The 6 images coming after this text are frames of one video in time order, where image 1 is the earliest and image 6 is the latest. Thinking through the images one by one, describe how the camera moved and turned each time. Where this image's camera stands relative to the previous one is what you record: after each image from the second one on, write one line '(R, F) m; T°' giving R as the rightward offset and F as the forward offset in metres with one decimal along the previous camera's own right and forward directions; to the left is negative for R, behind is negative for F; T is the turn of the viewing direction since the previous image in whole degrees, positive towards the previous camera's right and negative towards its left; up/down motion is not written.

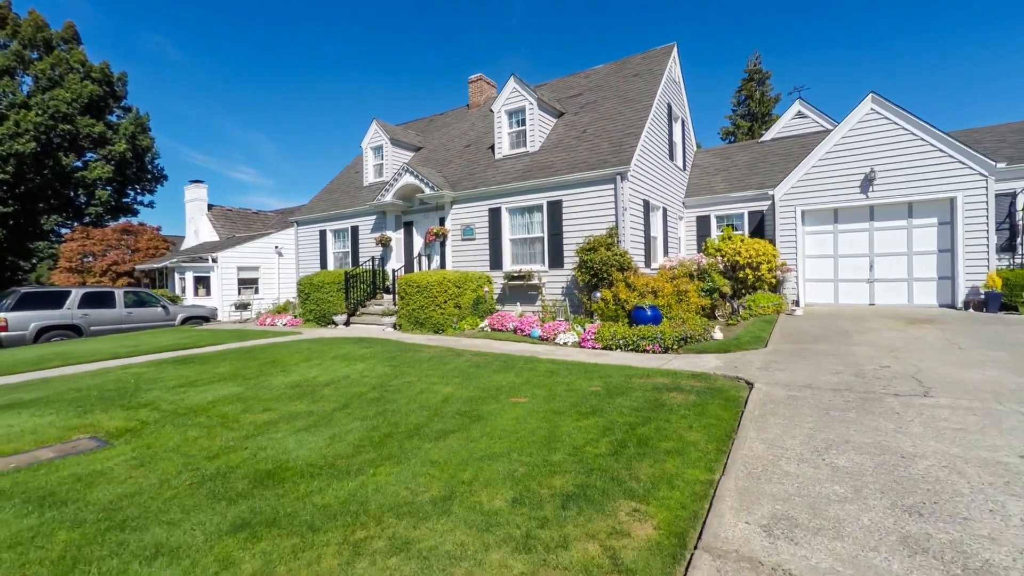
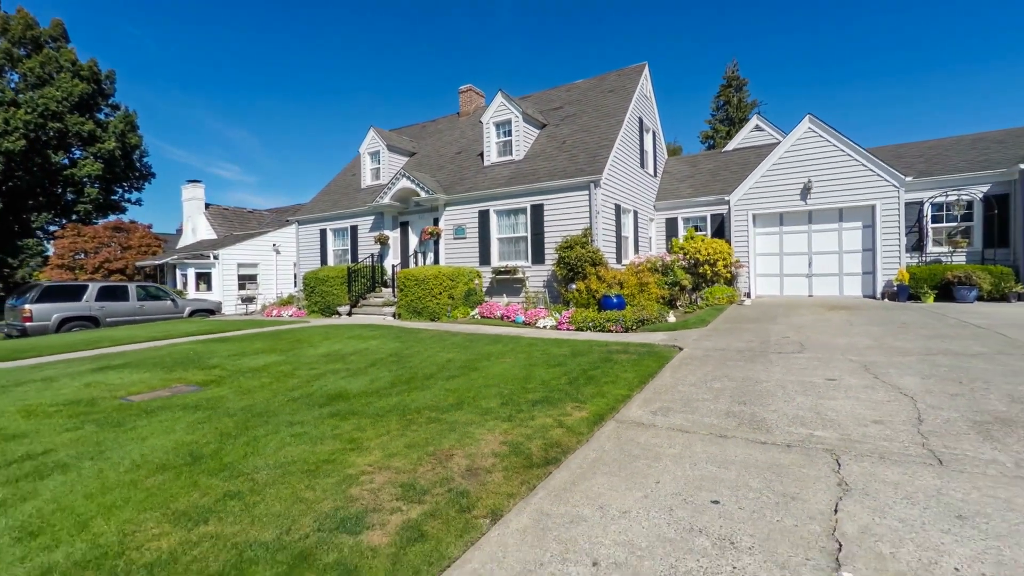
(0.0, -1.8) m; +2°
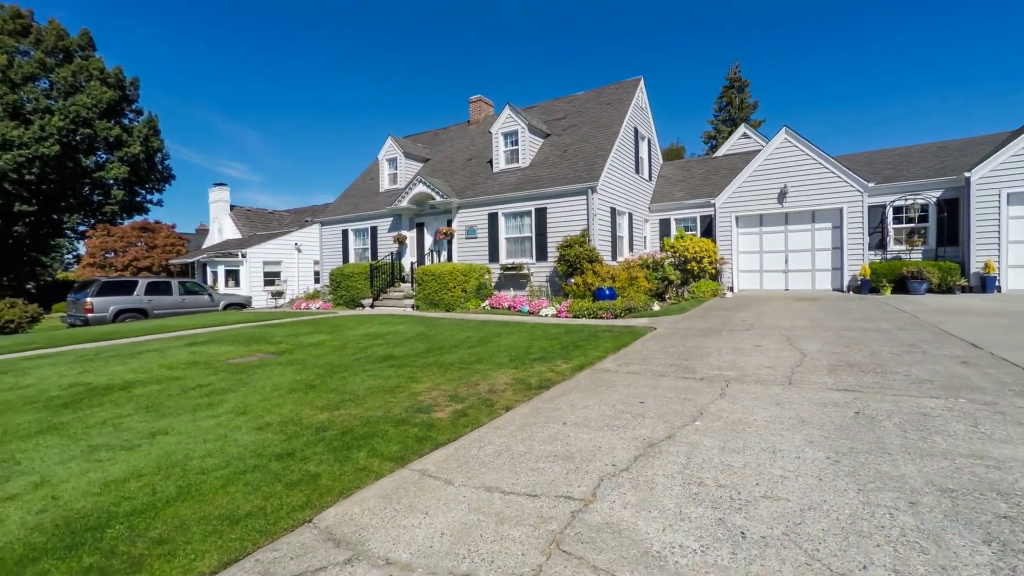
(0.0, -1.8) m; -1°
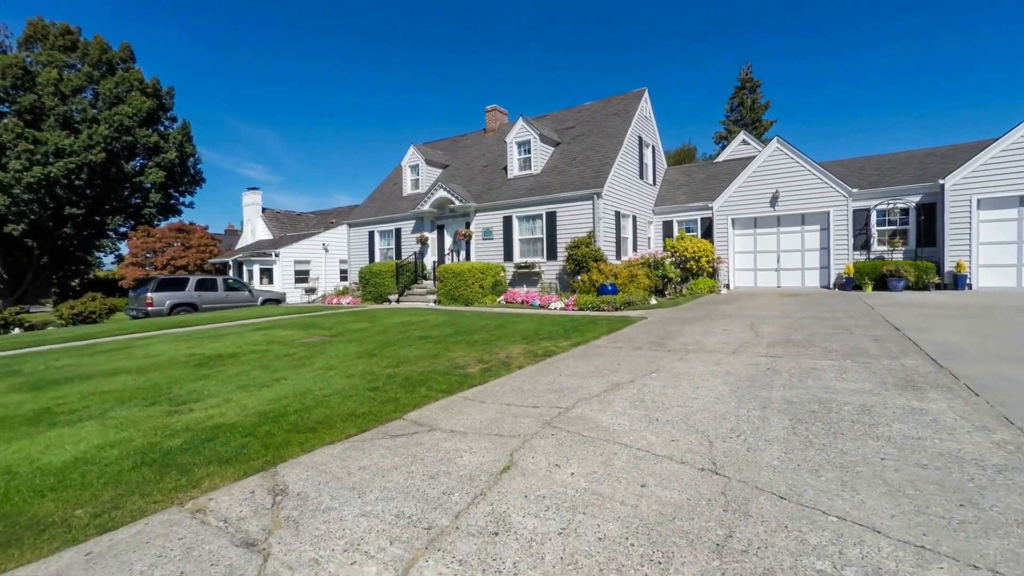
(0.0, -1.7) m; -2°
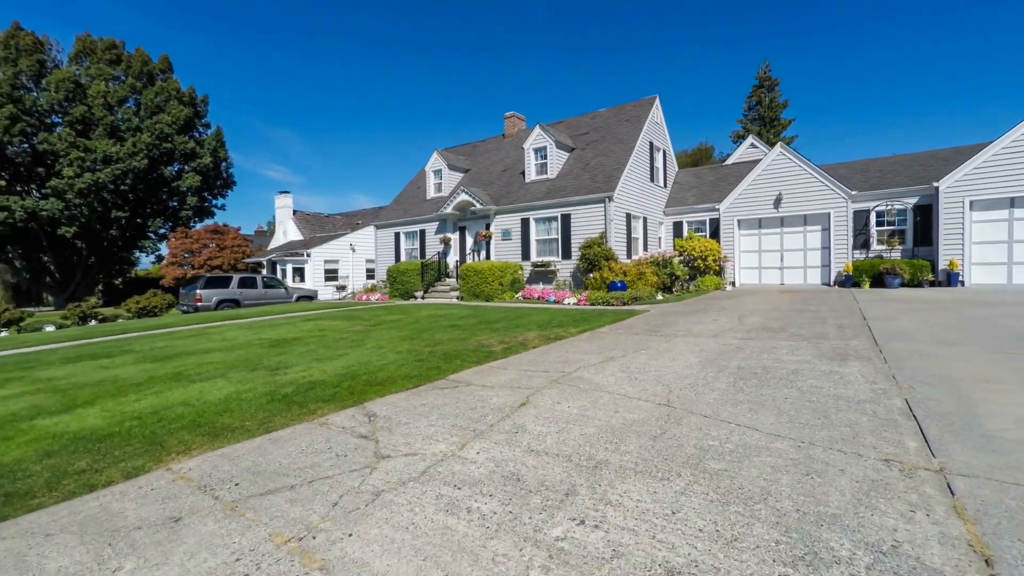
(0.0, -1.3) m; -2°
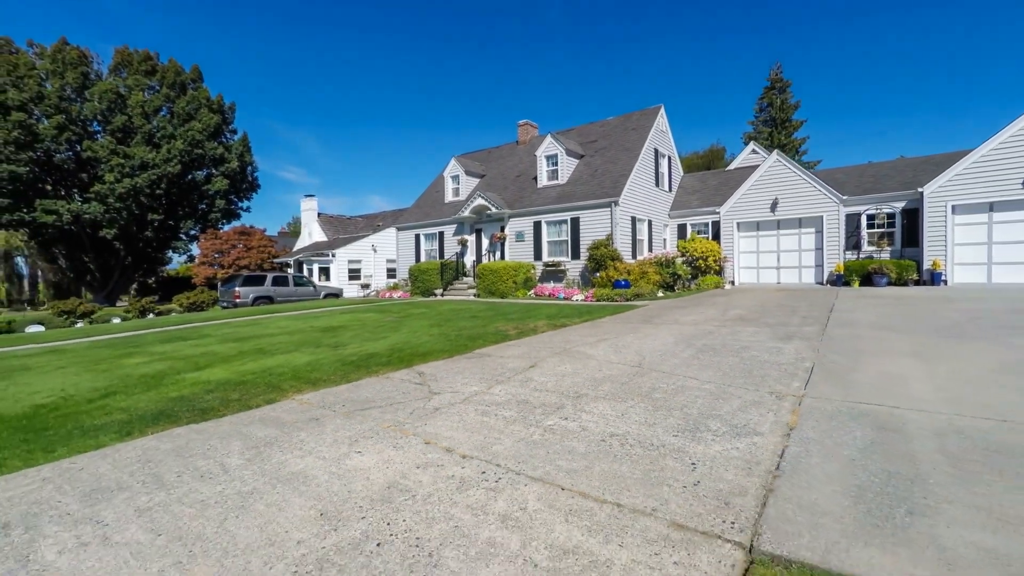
(0.0, -1.5) m; -2°
